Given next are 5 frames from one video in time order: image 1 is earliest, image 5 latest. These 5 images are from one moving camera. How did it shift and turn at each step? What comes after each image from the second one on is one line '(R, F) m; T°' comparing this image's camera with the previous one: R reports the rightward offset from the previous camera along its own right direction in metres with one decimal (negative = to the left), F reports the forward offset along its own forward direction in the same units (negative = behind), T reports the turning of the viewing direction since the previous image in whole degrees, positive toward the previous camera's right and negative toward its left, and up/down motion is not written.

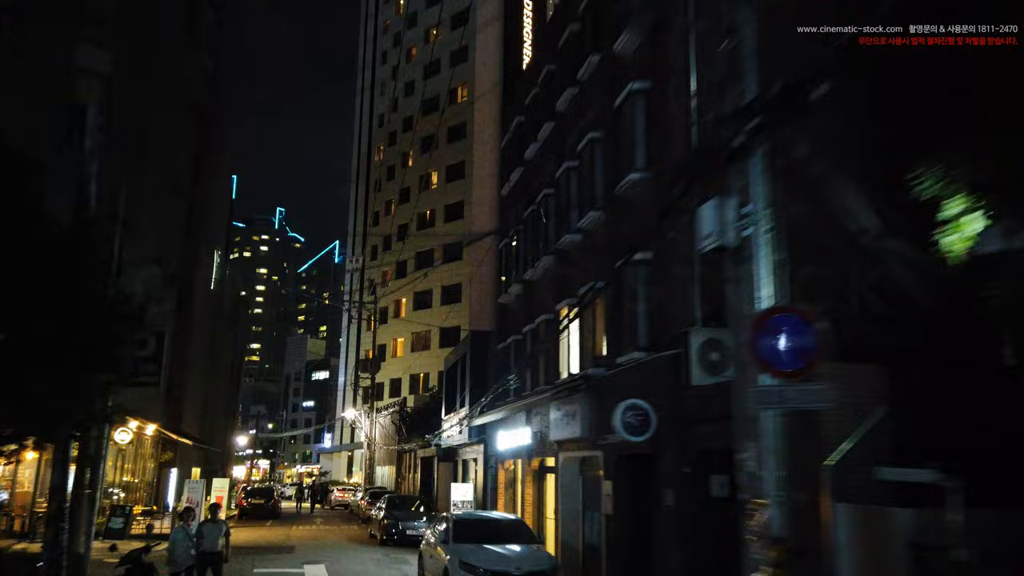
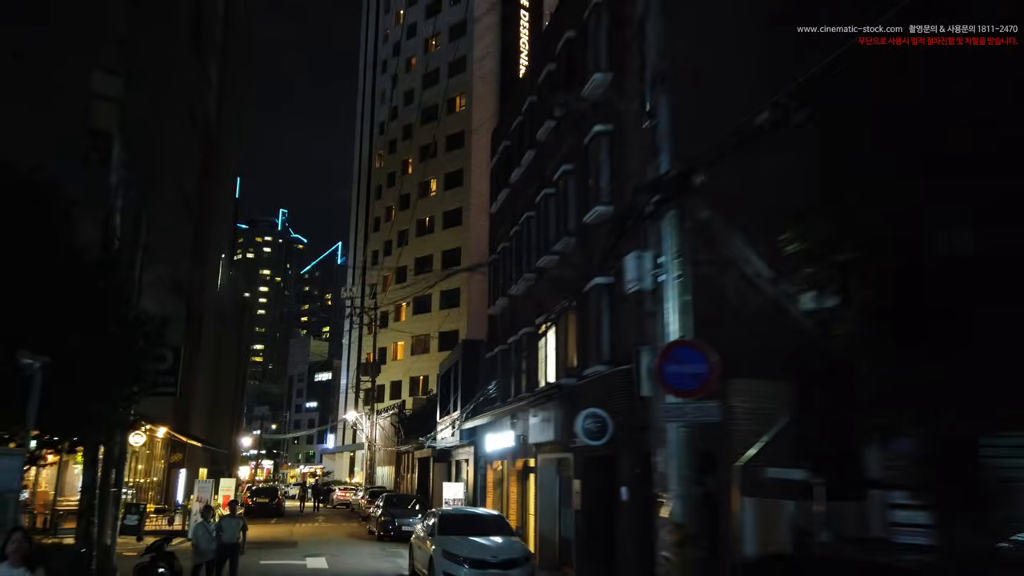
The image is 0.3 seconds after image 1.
(+0.5, -1.6) m; 0°
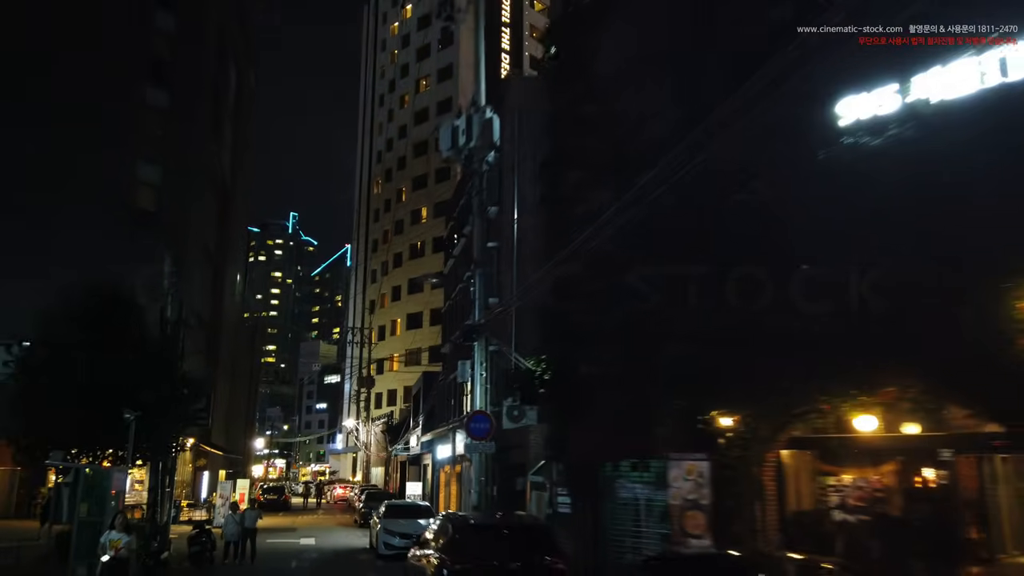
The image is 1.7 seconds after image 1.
(+2.6, -7.4) m; -1°
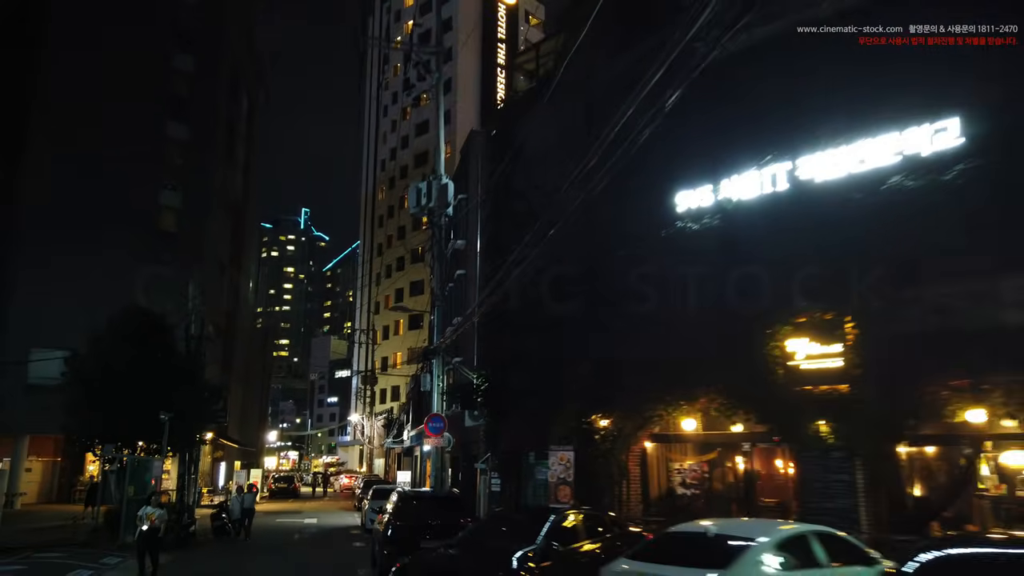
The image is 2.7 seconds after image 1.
(+1.6, -4.4) m; -1°
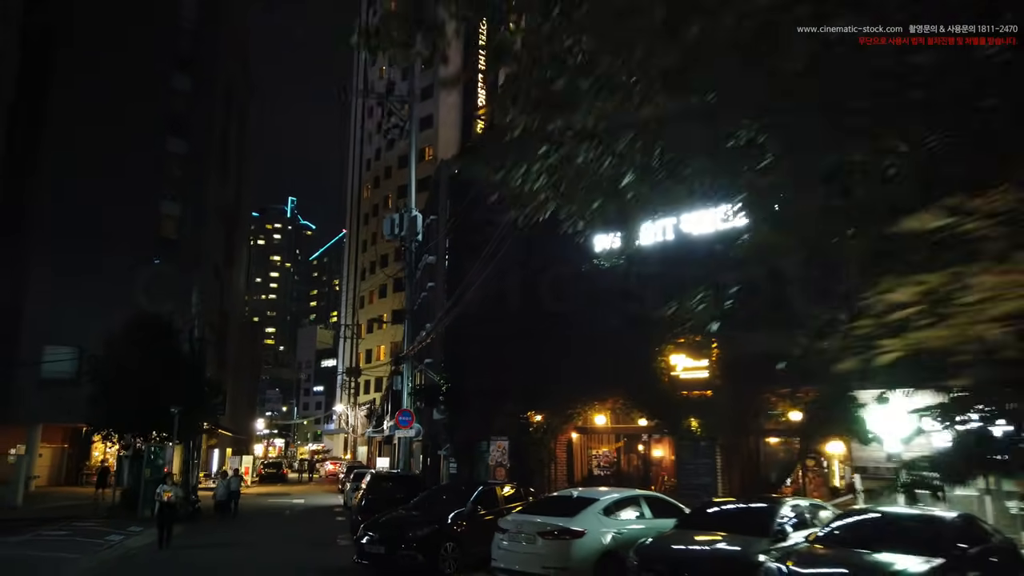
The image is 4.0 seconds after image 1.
(+0.9, -4.0) m; +1°
